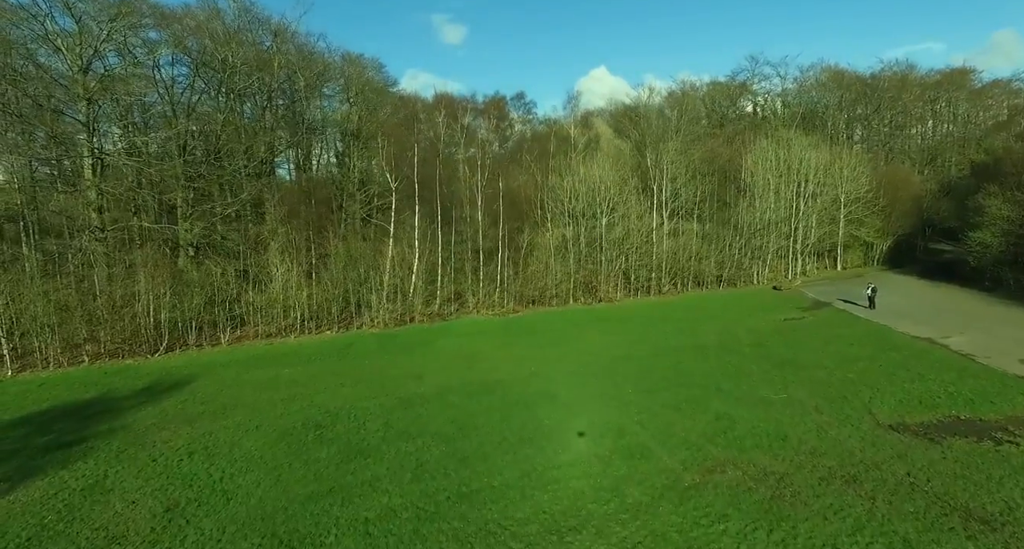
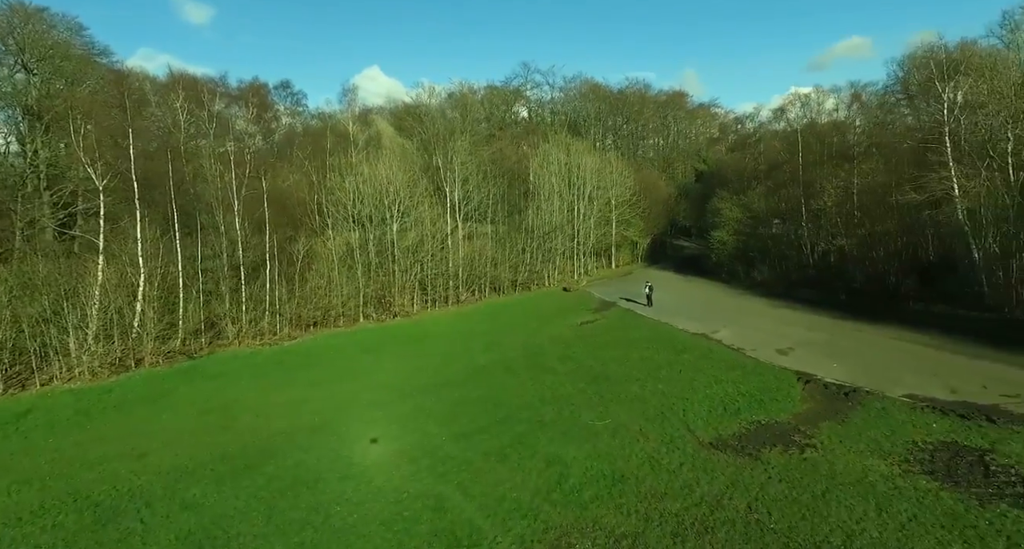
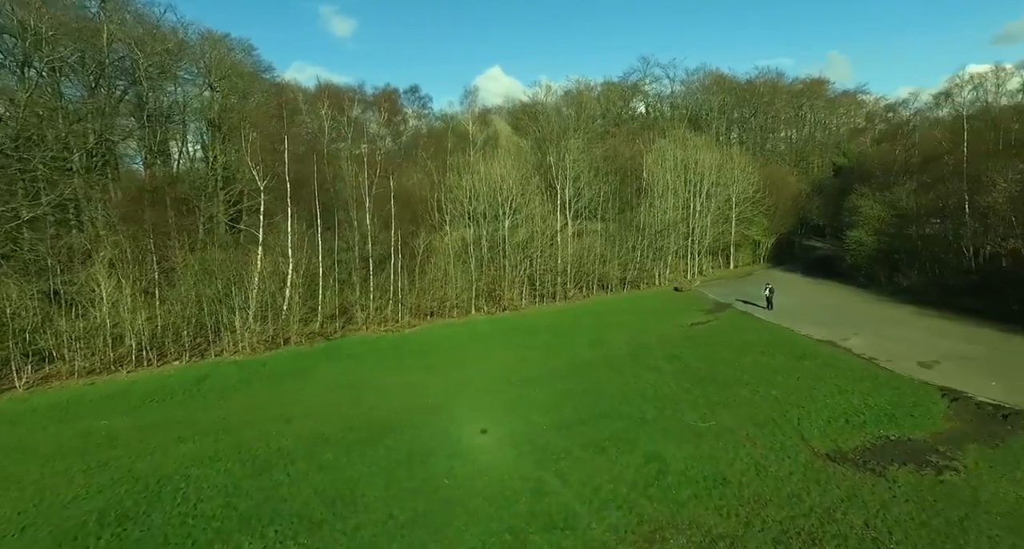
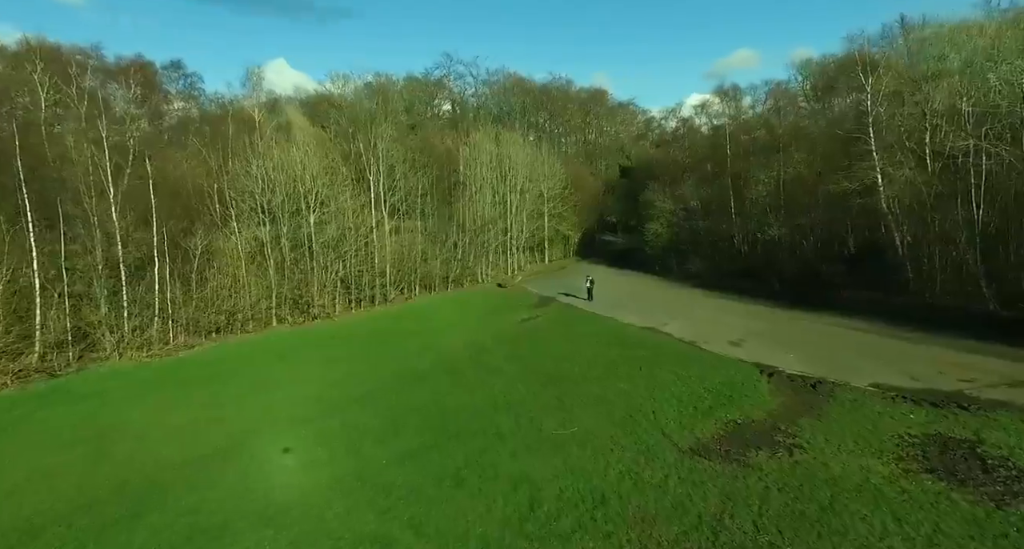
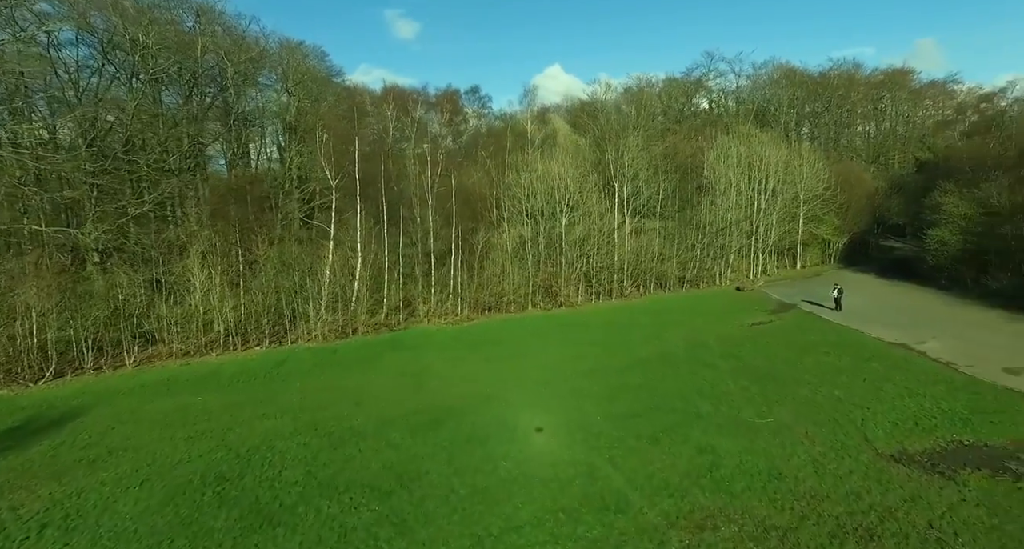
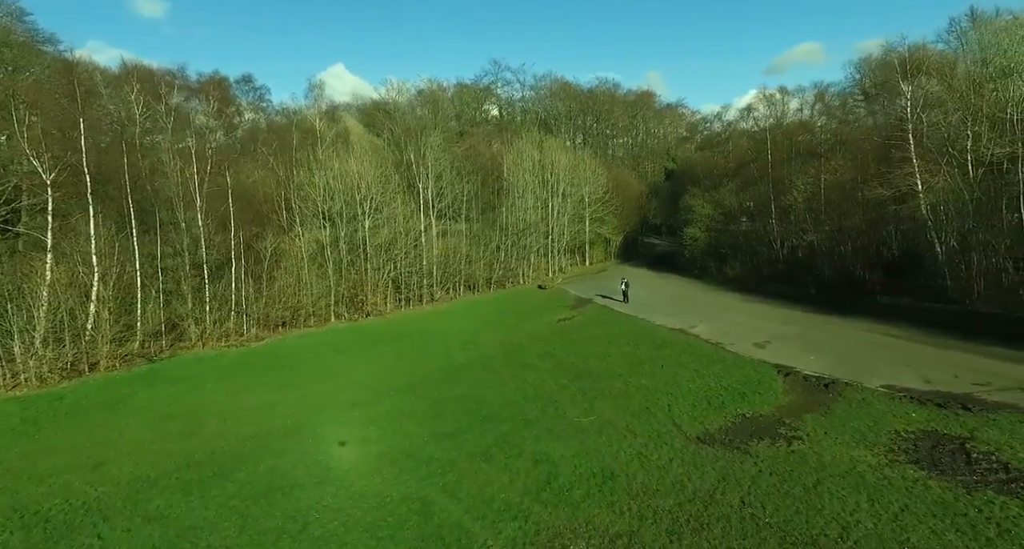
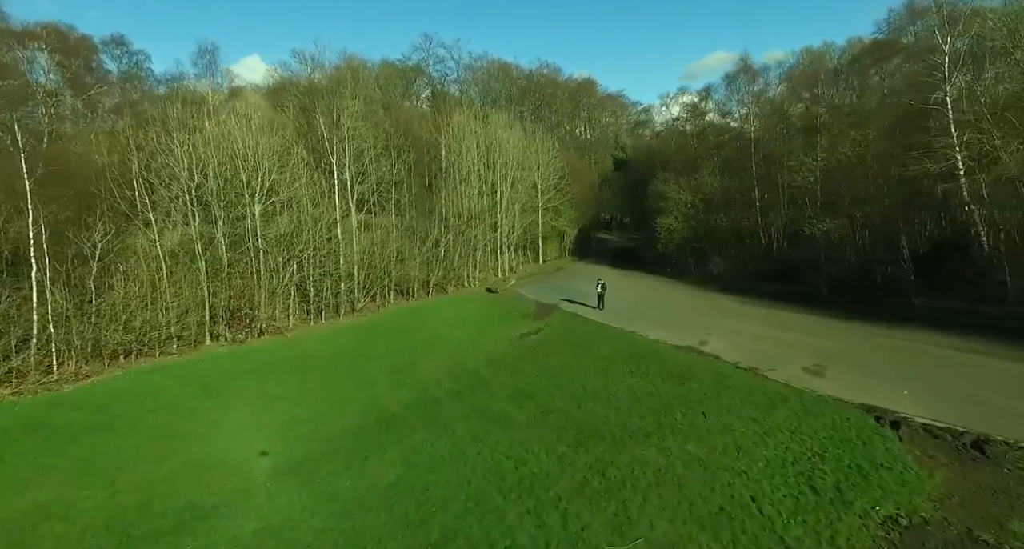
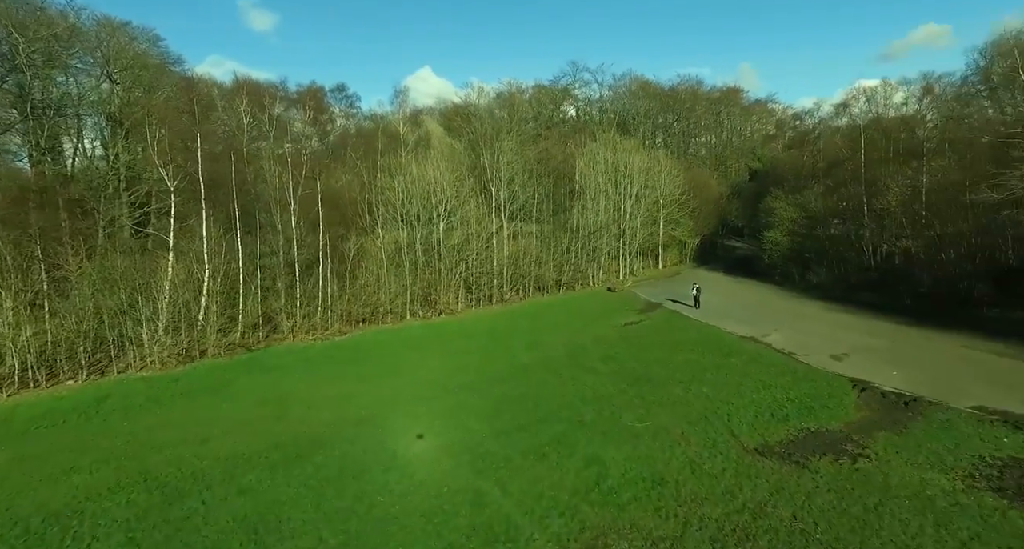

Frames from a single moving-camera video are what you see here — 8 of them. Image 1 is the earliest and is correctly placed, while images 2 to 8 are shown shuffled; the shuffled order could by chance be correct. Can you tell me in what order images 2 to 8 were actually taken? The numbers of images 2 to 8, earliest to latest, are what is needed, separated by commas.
5, 3, 8, 2, 6, 4, 7
